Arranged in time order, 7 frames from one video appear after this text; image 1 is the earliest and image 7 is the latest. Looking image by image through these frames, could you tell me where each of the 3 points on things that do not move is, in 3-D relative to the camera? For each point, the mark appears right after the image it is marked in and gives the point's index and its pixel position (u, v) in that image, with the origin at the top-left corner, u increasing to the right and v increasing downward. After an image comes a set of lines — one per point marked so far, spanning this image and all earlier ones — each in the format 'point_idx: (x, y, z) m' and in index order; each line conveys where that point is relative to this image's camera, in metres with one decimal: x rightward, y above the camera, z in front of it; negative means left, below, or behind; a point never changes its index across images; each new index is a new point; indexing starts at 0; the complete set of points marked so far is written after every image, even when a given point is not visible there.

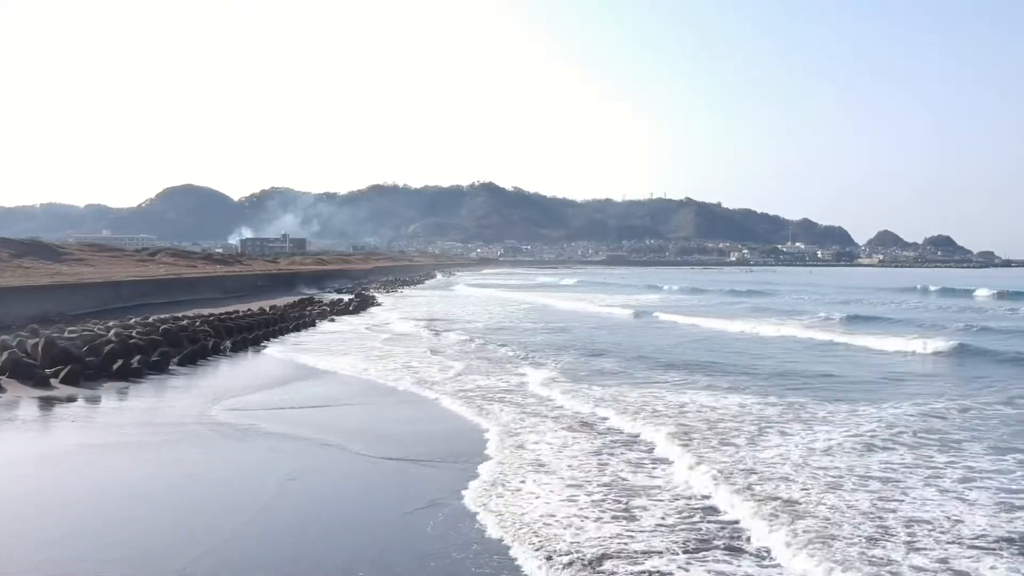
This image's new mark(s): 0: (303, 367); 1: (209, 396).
0: (-4.3, -1.7, +16.9) m
1: (-5.3, -1.9, +14.5) m
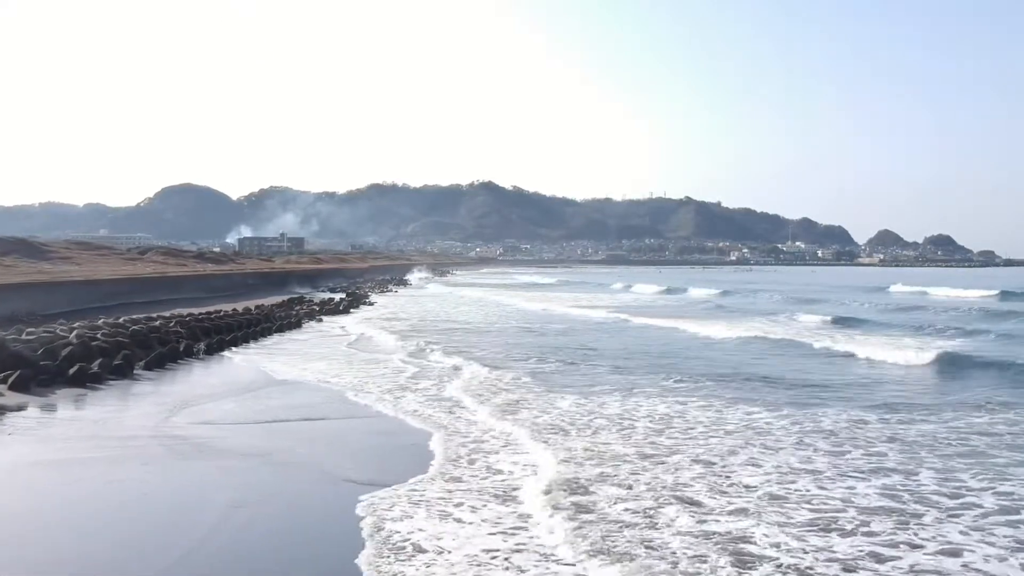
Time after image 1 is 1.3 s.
0: (-4.5, -1.6, +15.7) m
1: (-5.5, -1.9, +13.3) m
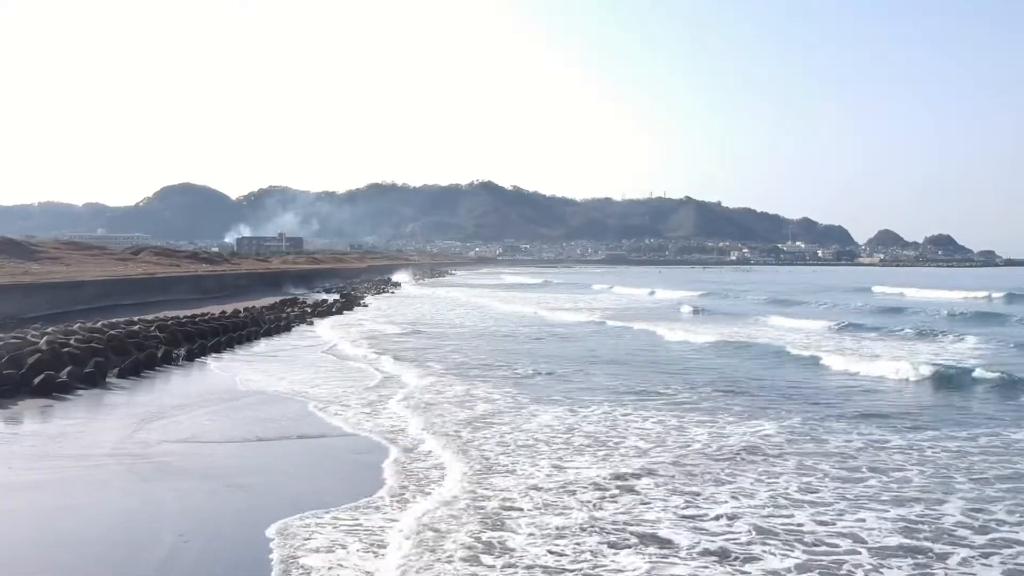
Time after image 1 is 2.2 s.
0: (-4.6, -1.7, +14.8) m
1: (-5.6, -1.9, +12.4) m
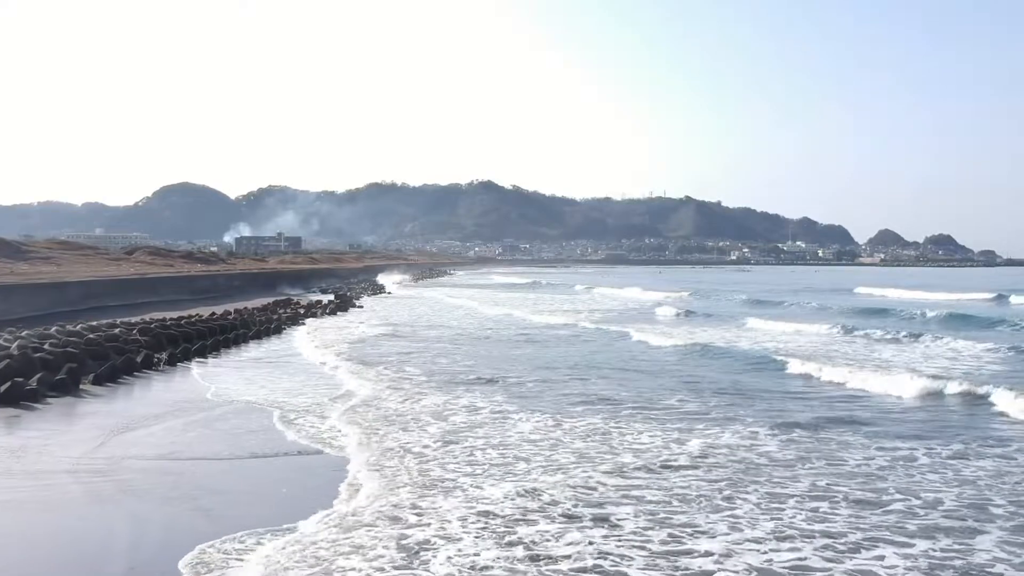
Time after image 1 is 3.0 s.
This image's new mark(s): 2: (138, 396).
0: (-4.7, -1.7, +14.1) m
1: (-5.7, -2.0, +11.7) m
2: (-6.5, -1.9, +14.5) m
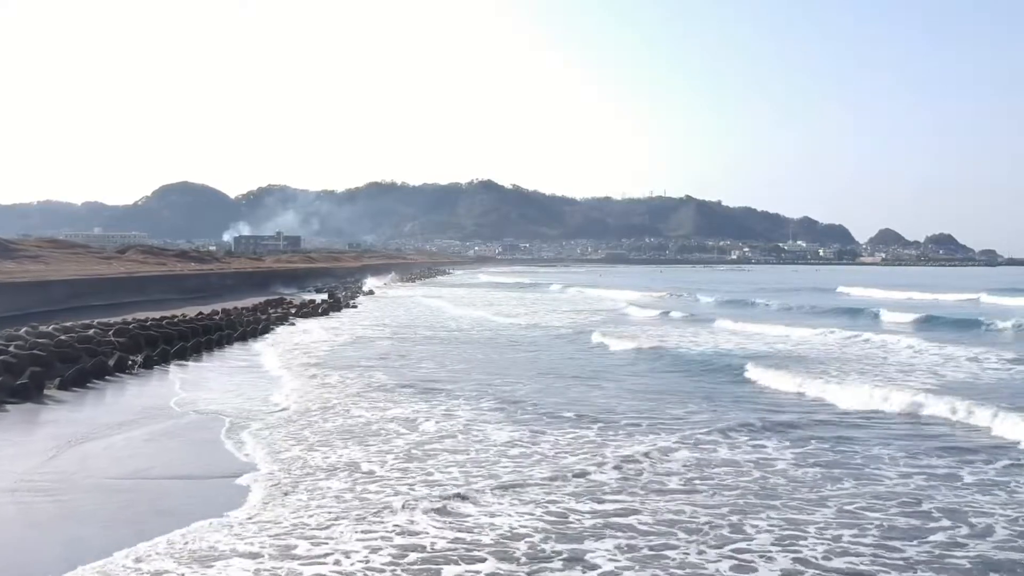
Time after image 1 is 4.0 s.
0: (-4.8, -1.7, +13.1) m
1: (-5.8, -1.9, +10.7) m
2: (-6.5, -1.8, +13.5) m
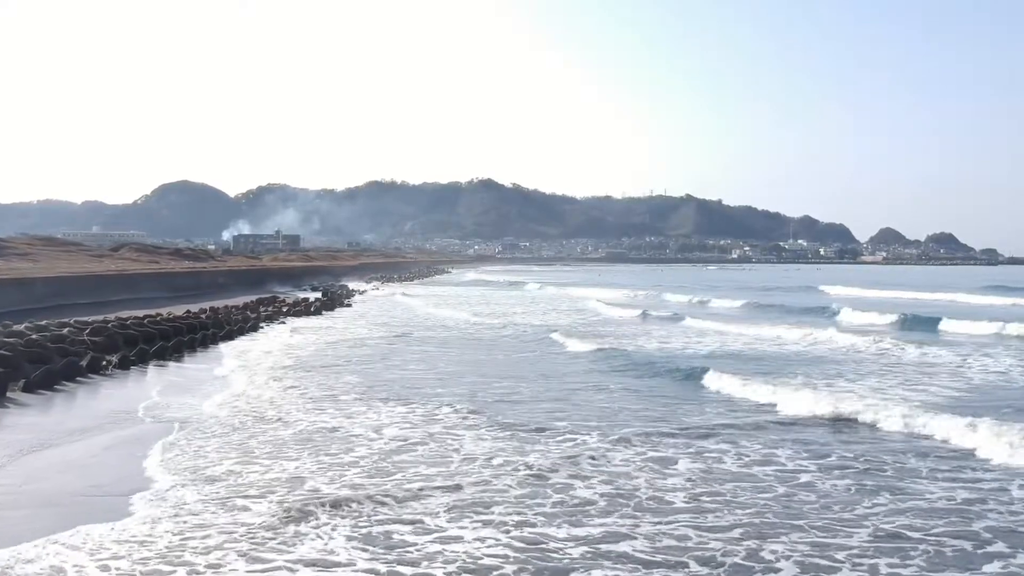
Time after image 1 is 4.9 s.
0: (-4.9, -1.6, +12.2) m
1: (-5.9, -1.9, +9.9) m
2: (-6.6, -1.8, +12.7) m
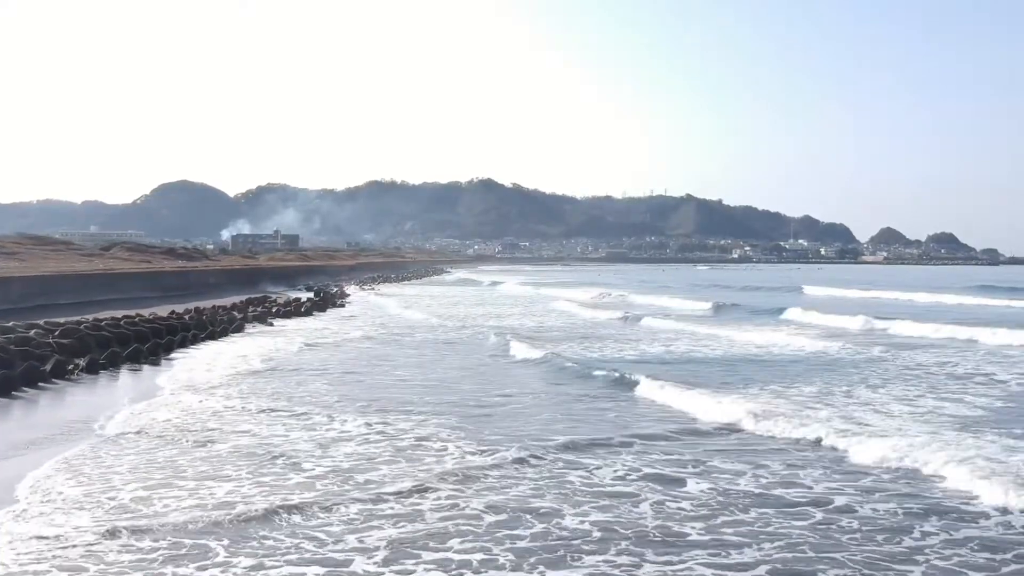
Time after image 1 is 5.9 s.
0: (-5.0, -1.6, +11.3) m
1: (-5.9, -1.9, +8.9) m
2: (-6.7, -1.7, +11.7) m
